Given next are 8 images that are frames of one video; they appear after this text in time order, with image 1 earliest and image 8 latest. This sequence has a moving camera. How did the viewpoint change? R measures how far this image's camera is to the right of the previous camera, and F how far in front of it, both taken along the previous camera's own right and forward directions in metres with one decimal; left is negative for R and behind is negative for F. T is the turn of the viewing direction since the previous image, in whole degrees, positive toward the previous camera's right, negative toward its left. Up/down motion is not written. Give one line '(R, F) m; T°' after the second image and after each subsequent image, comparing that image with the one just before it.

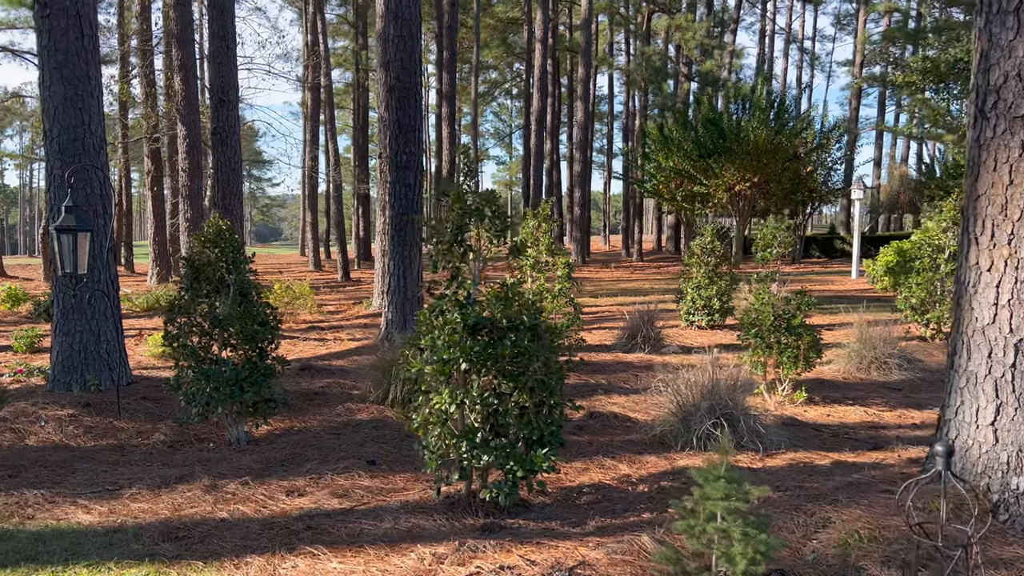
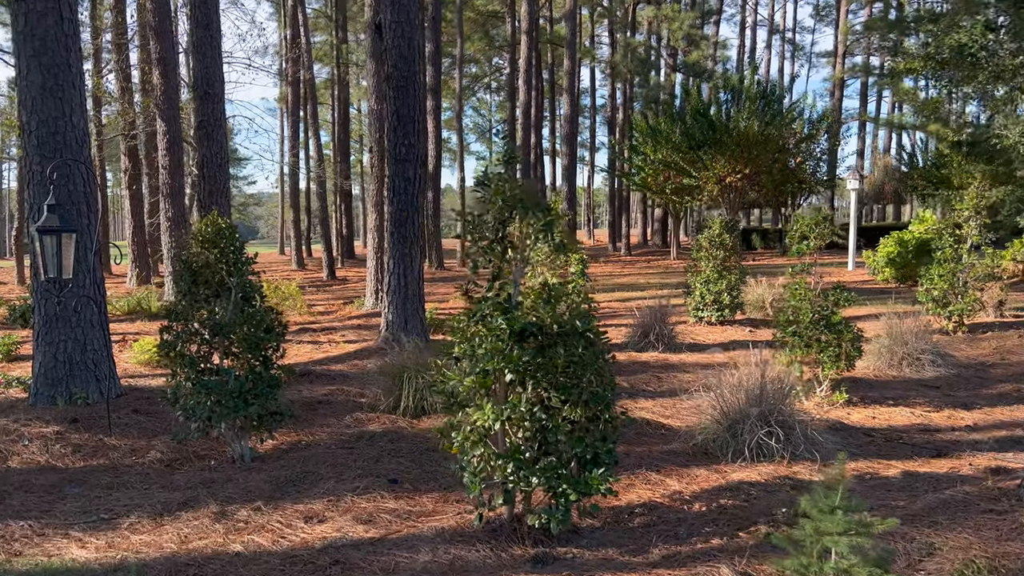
(-0.3, +0.4) m; +1°
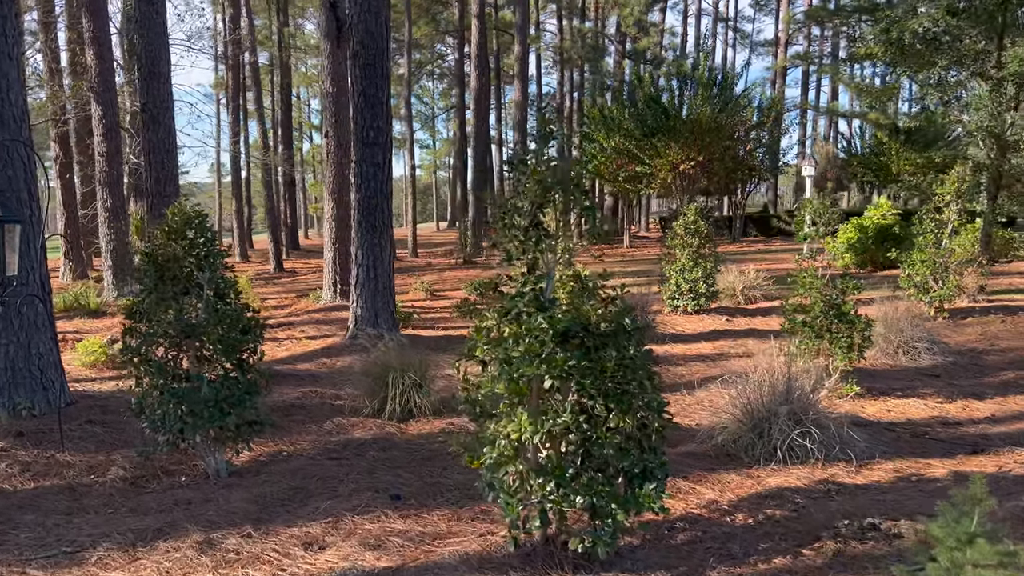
(-0.3, +0.4) m; +4°
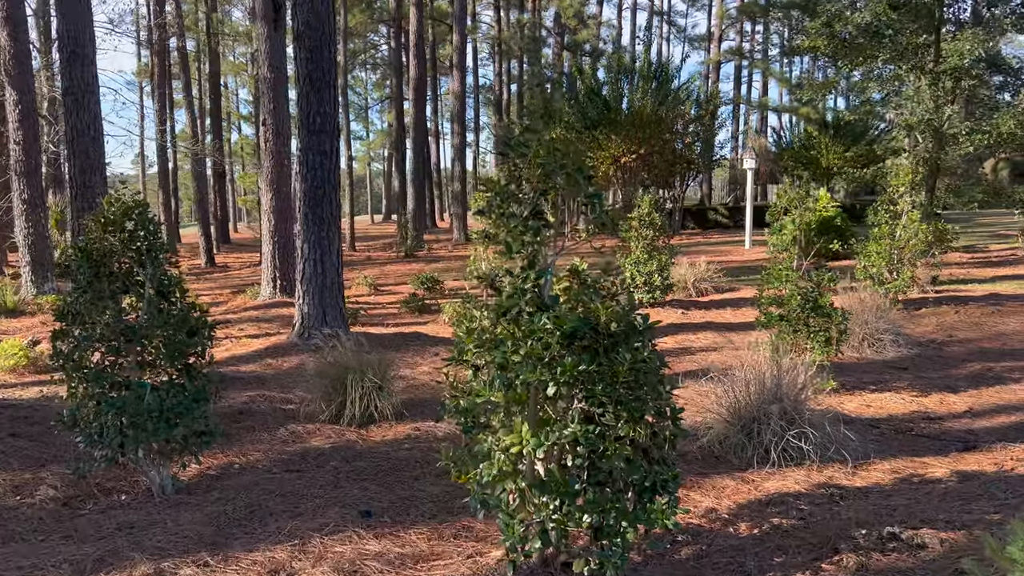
(-0.2, +0.3) m; +5°
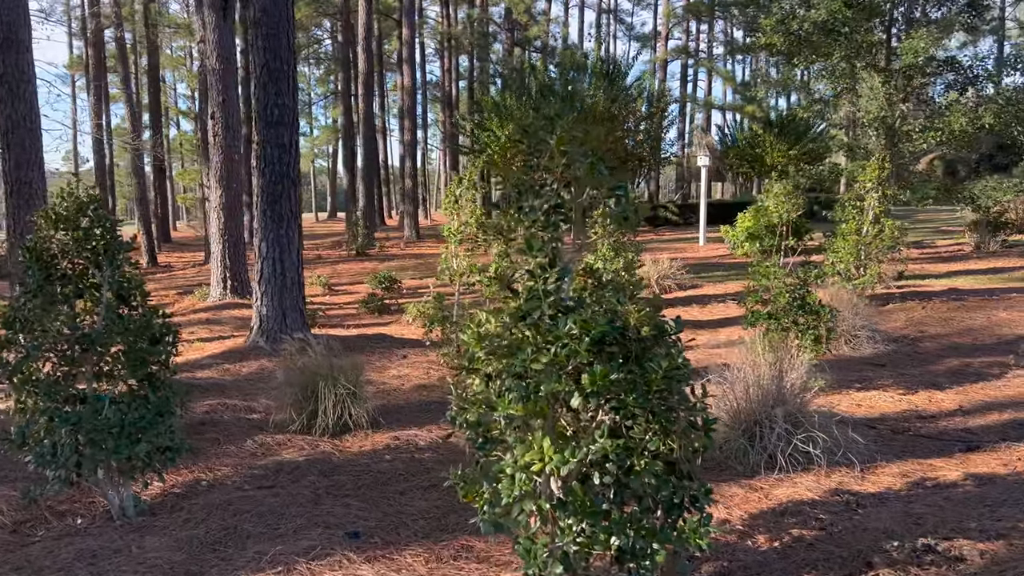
(-0.2, +0.3) m; +4°
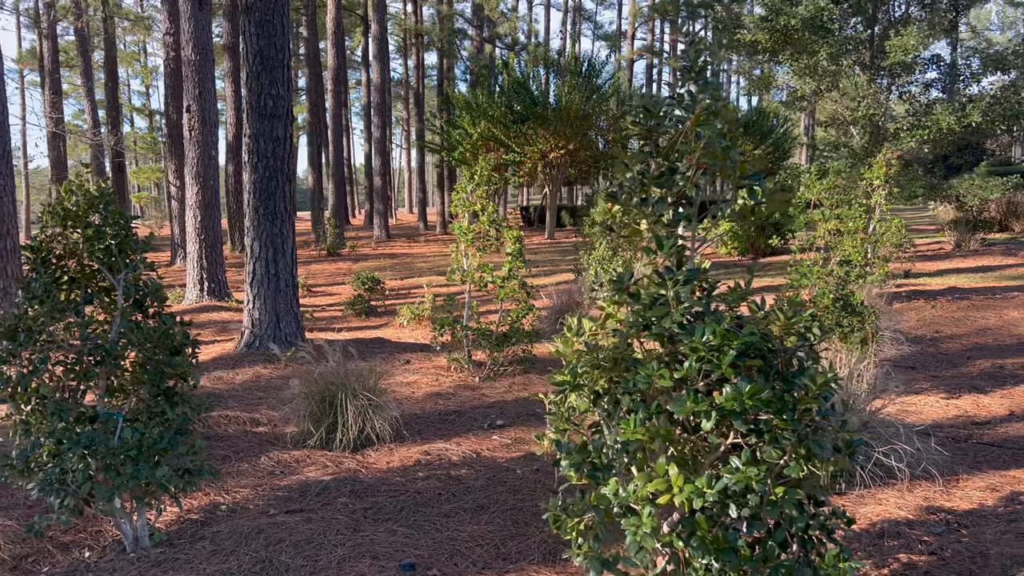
(-0.4, +0.3) m; +3°
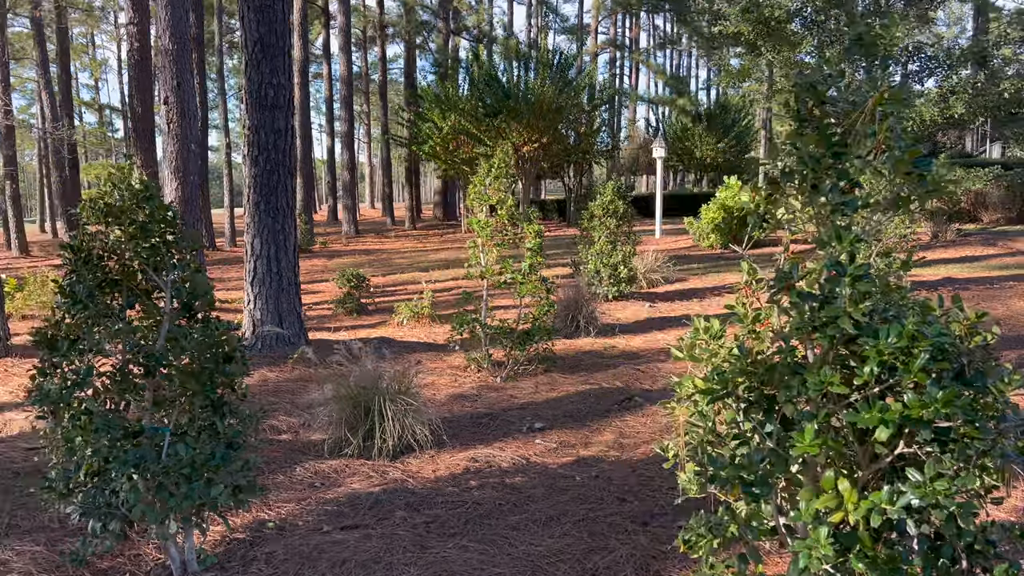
(-0.5, +0.2) m; +3°
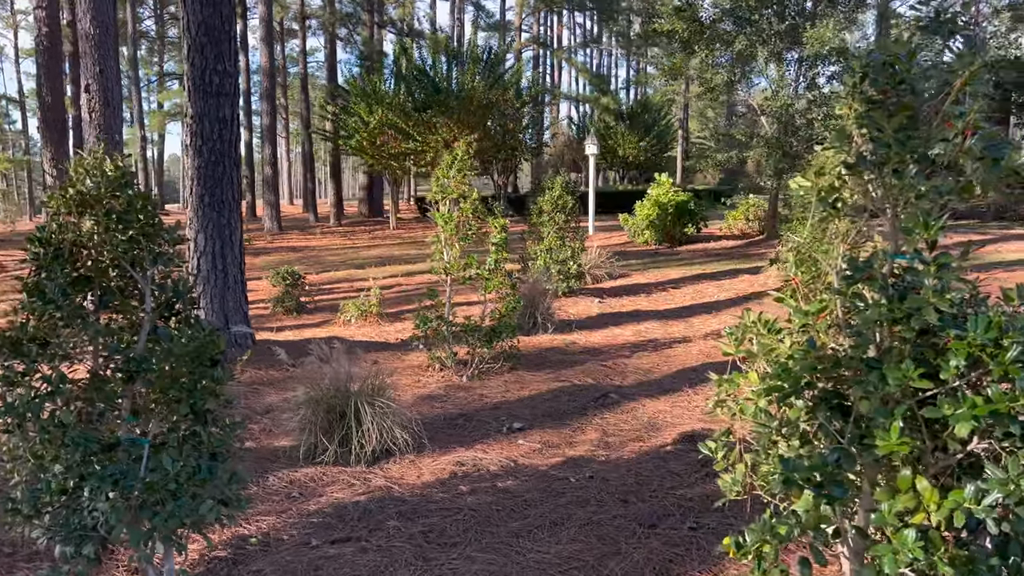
(-0.3, +0.2) m; +6°
